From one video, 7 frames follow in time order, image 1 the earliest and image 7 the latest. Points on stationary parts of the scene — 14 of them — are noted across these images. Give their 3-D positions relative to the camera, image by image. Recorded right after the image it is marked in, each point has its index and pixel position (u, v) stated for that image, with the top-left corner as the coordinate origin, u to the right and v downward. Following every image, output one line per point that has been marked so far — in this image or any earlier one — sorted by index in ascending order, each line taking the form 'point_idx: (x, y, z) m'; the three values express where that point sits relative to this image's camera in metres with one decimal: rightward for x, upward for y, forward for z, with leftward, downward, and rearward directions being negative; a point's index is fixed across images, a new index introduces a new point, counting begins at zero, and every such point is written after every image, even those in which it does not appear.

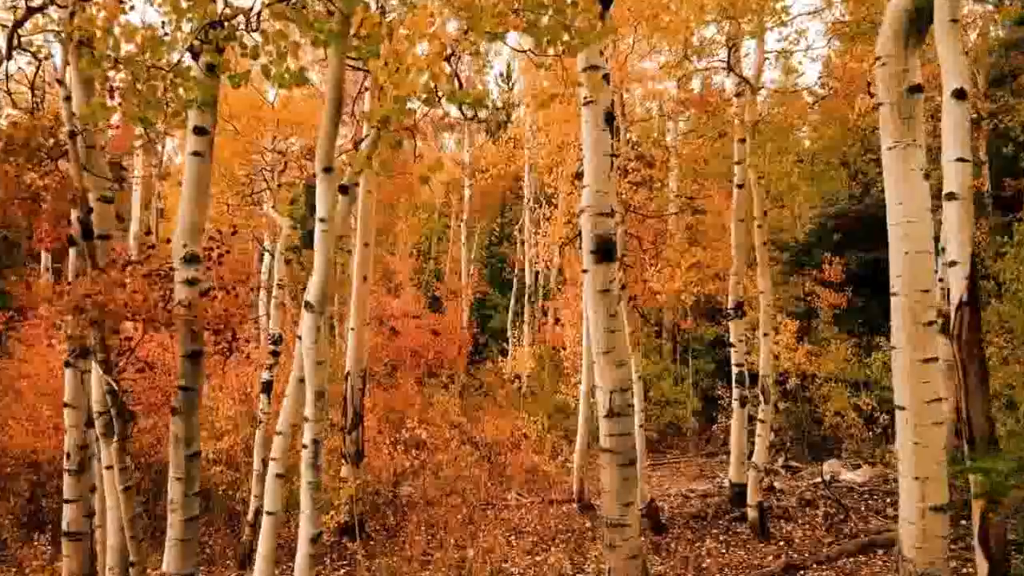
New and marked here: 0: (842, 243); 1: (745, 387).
0: (+8.2, +1.1, +17.2) m
1: (+4.1, -1.7, +12.2) m
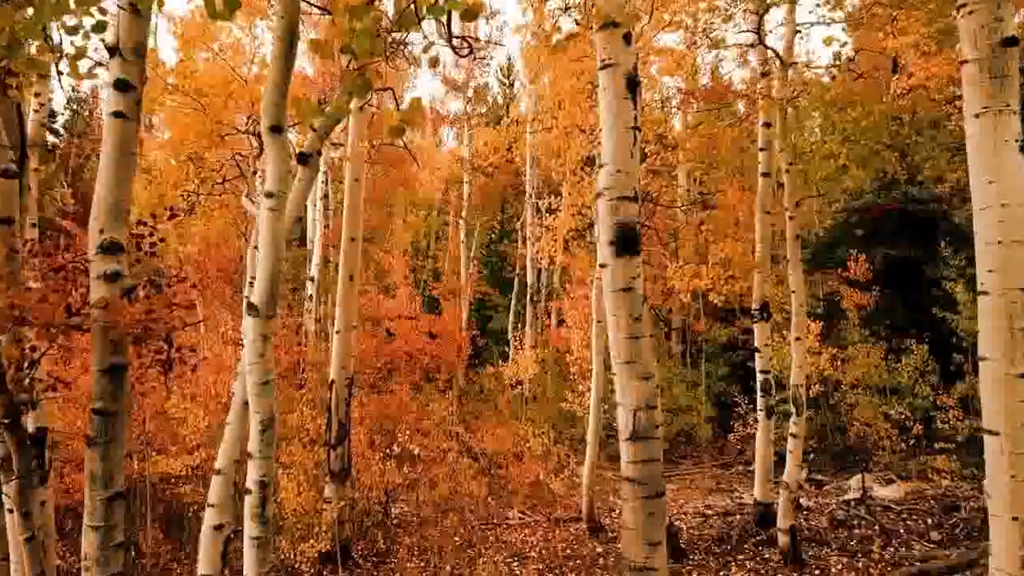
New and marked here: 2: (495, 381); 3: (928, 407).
0: (+8.2, +1.1, +16.1) m
1: (+4.1, -1.7, +11.1) m
2: (-0.5, -2.6, +19.5) m
3: (+8.2, -2.3, +13.7) m
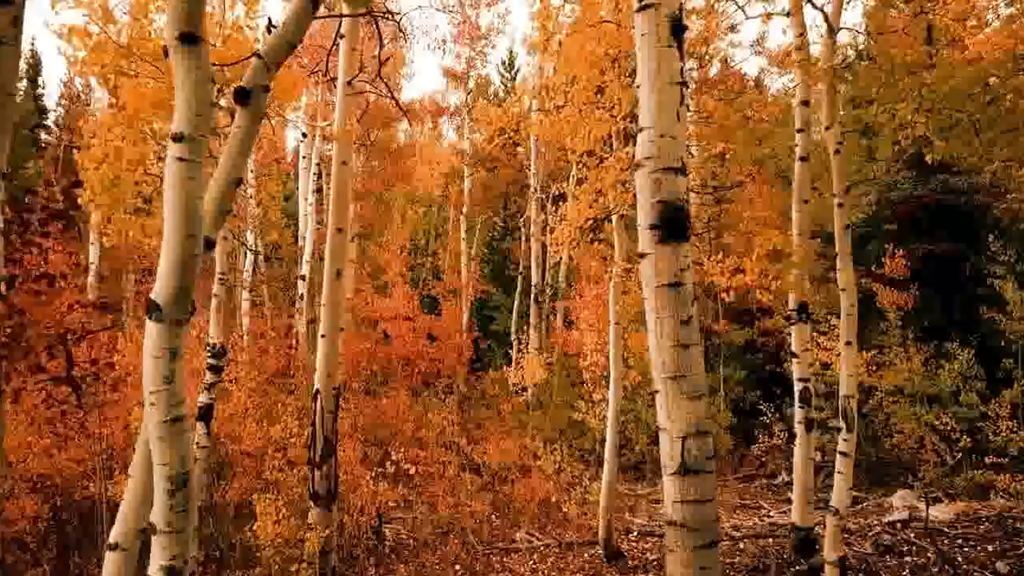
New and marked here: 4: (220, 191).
0: (+8.3, +1.1, +14.8) m
1: (+4.2, -1.7, +9.9) m
2: (-0.3, -2.6, +18.3) m
3: (+8.3, -2.3, +12.5) m
4: (-1.2, +0.4, +2.9) m
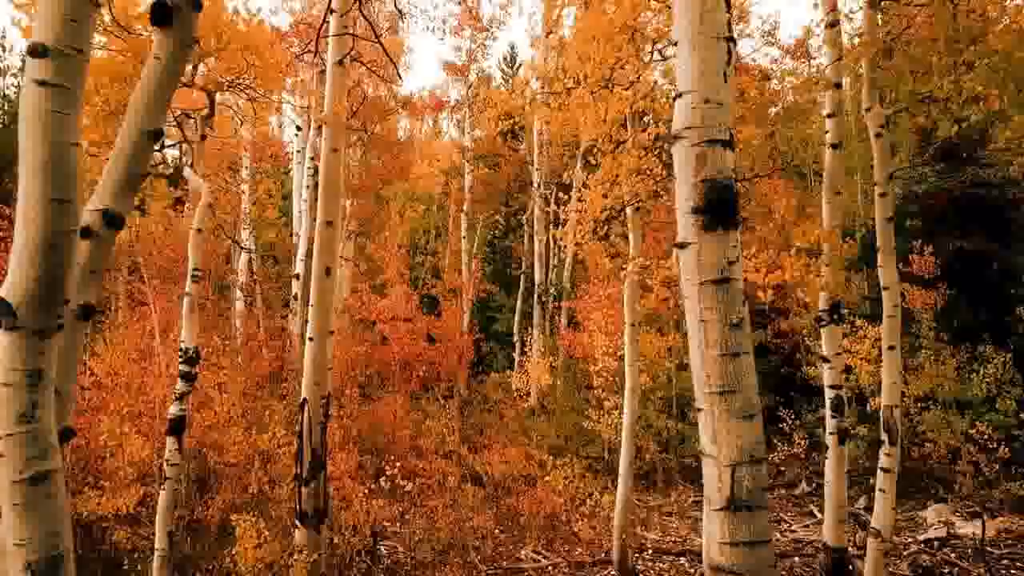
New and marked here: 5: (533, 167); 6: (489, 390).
0: (+8.4, +1.2, +14.0) m
1: (+4.3, -1.7, +9.0) m
2: (-0.3, -2.6, +17.5) m
3: (+8.4, -2.3, +11.7) m
4: (-1.1, +0.4, +2.1) m
5: (+0.6, +3.4, +19.3) m
6: (-0.6, -2.6, +17.8) m
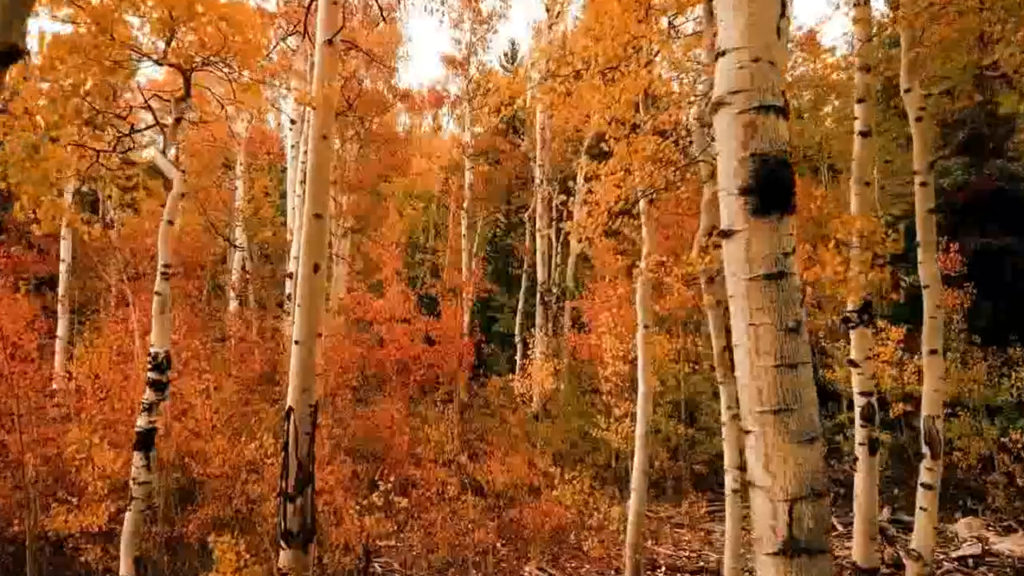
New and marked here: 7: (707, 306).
0: (+8.4, +1.2, +13.3) m
1: (+4.3, -1.6, +8.4) m
2: (-0.2, -2.6, +16.8) m
3: (+8.4, -2.3, +11.0) m
4: (-1.1, +0.4, +1.4) m
5: (+0.6, +3.4, +18.6) m
6: (-0.5, -2.6, +17.1) m
7: (+2.0, -0.2, +7.2) m
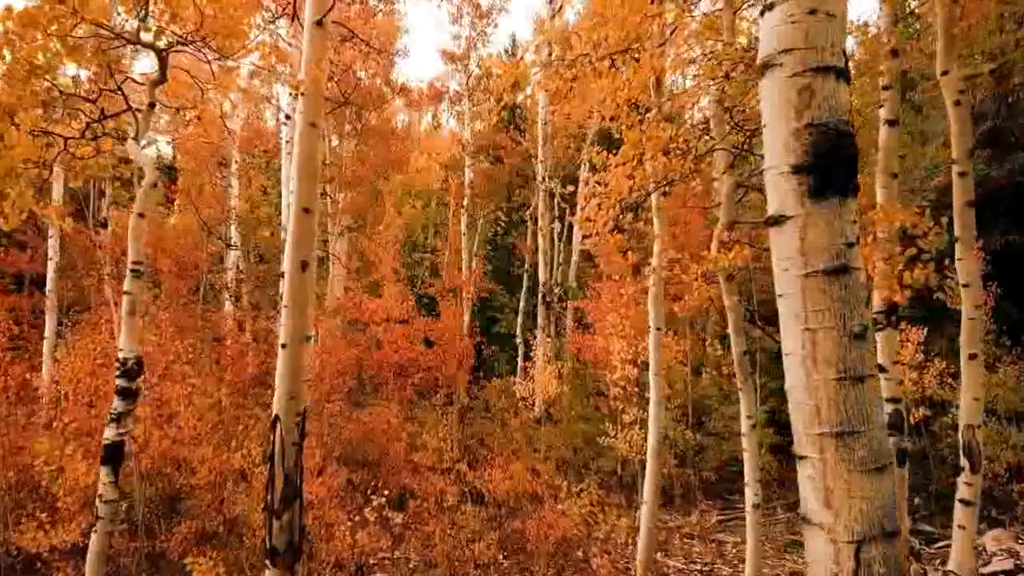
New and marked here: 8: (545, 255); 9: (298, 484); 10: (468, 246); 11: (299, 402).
0: (+8.5, +1.2, +12.8) m
1: (+4.4, -1.6, +7.8) m
2: (-0.2, -2.6, +16.2) m
3: (+8.5, -2.3, +10.4) m
4: (-1.1, +0.5, +0.9) m
5: (+0.7, +3.4, +18.1) m
6: (-0.5, -2.6, +16.5) m
7: (+2.0, -0.2, +6.7) m
8: (+0.8, +0.8, +17.0) m
9: (-2.1, -1.9, +6.9) m
10: (-1.2, +1.1, +18.4) m
11: (-2.2, -1.2, +7.1) m
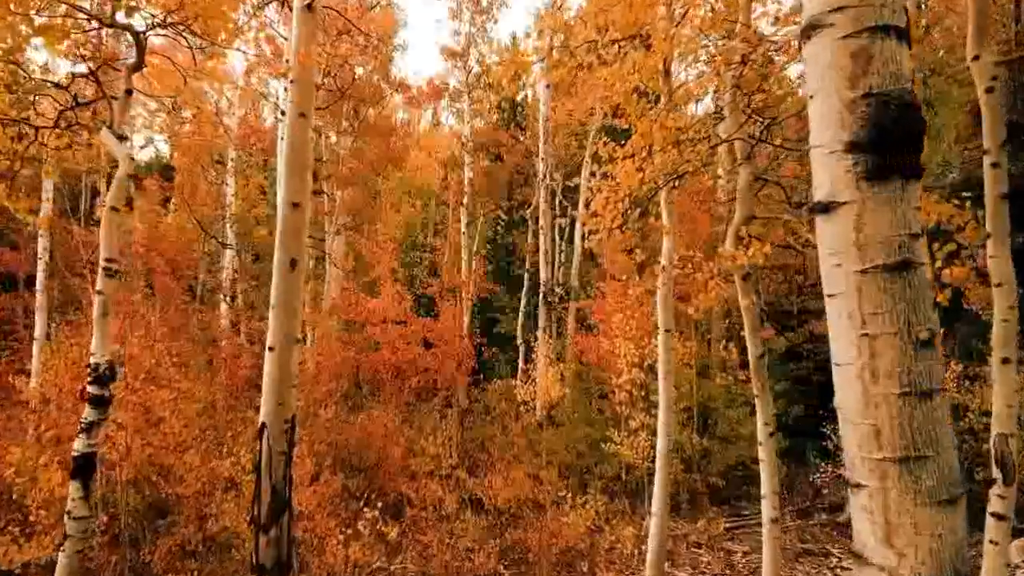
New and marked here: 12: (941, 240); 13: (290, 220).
0: (+8.5, +1.2, +12.4) m
1: (+4.4, -1.6, +7.4) m
2: (-0.2, -2.6, +15.8) m
3: (+8.5, -2.3, +10.0) m
4: (-1.1, +0.5, +0.5) m
5: (+0.7, +3.4, +17.7) m
6: (-0.5, -2.6, +16.1) m
7: (+2.1, -0.2, +6.3) m
8: (+0.8, +0.8, +16.6) m
9: (-2.1, -1.9, +6.5) m
10: (-1.2, +1.1, +18.0) m
11: (-2.2, -1.2, +6.7) m
12: (+3.6, +0.4, +5.9) m
13: (-2.2, +0.7, +6.8) m
